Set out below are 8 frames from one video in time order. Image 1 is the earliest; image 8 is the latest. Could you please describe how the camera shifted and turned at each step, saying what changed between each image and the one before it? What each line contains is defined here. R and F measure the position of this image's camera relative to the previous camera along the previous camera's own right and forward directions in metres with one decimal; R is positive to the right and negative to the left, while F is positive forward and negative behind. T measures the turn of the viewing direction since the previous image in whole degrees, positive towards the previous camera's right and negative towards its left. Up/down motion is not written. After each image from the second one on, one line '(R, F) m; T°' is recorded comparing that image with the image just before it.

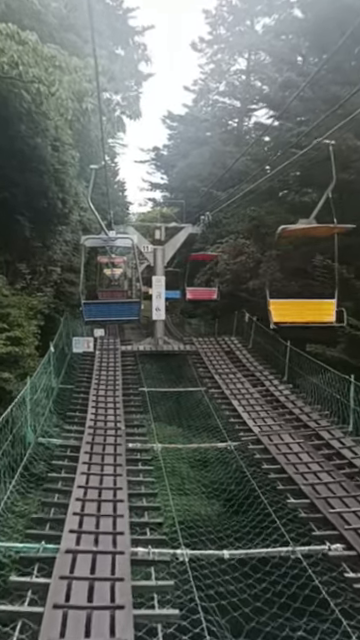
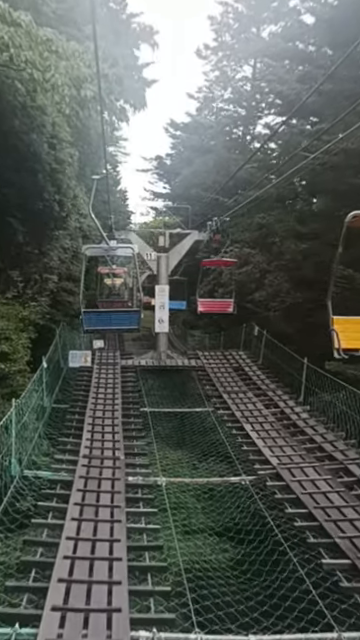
(-0.1, +0.6) m; 0°
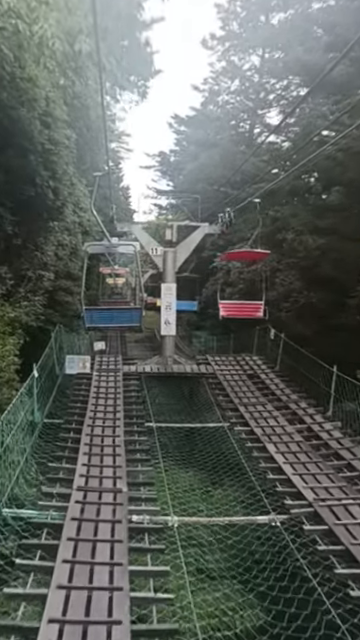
(-0.1, +0.8) m; 0°
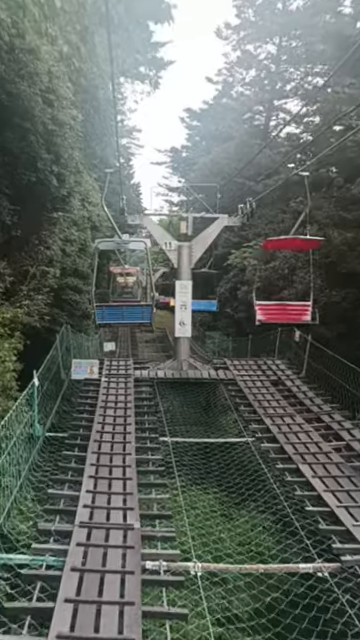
(-0.1, +0.7) m; -1°
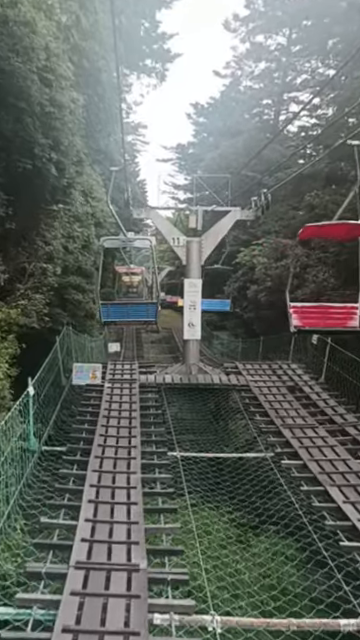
(-0.1, +0.5) m; -1°
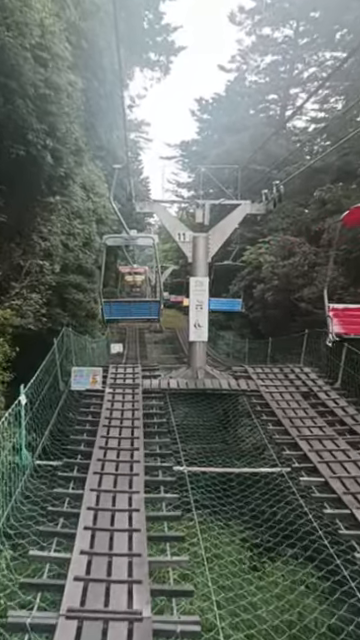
(0.0, +0.4) m; 0°
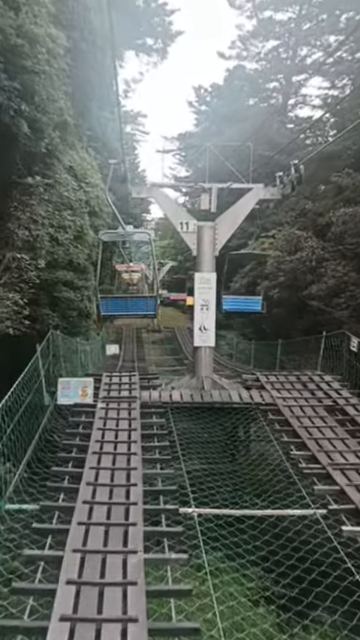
(-0.1, +0.9) m; 0°
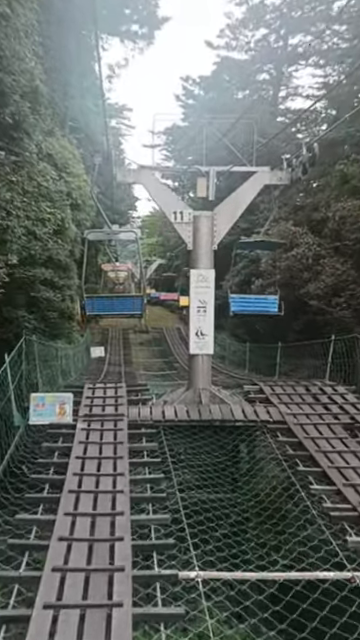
(-0.1, +0.8) m; +2°
